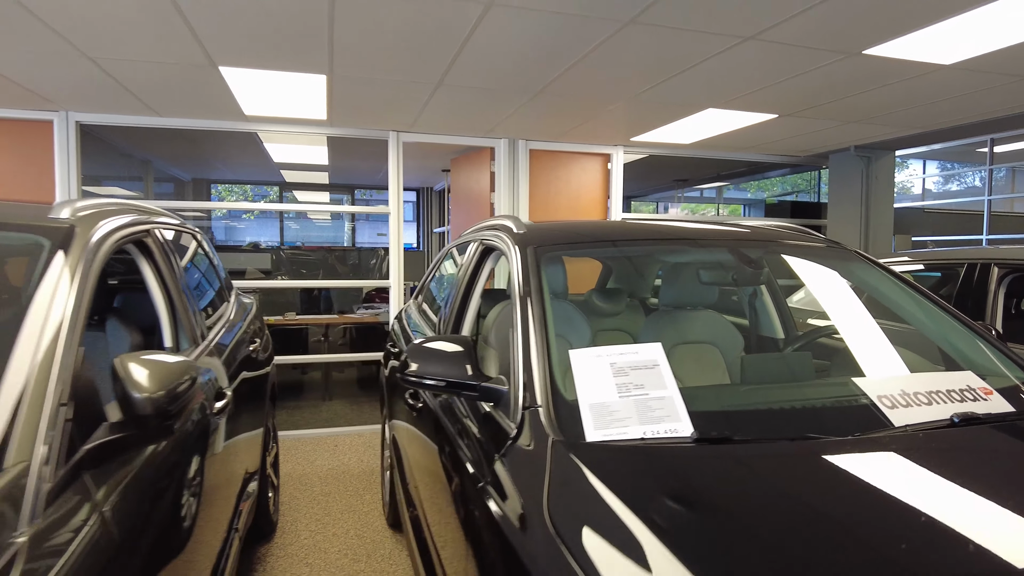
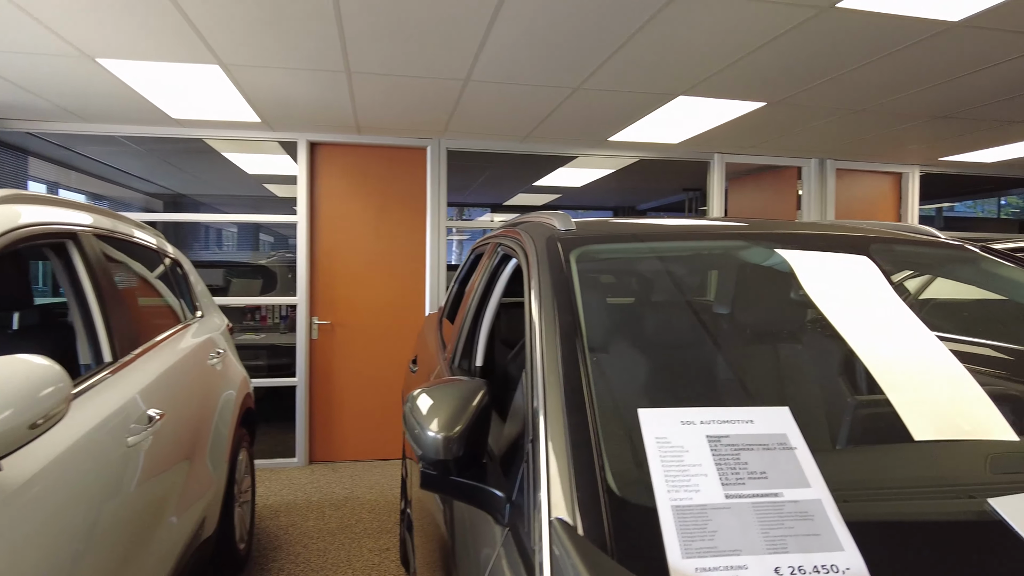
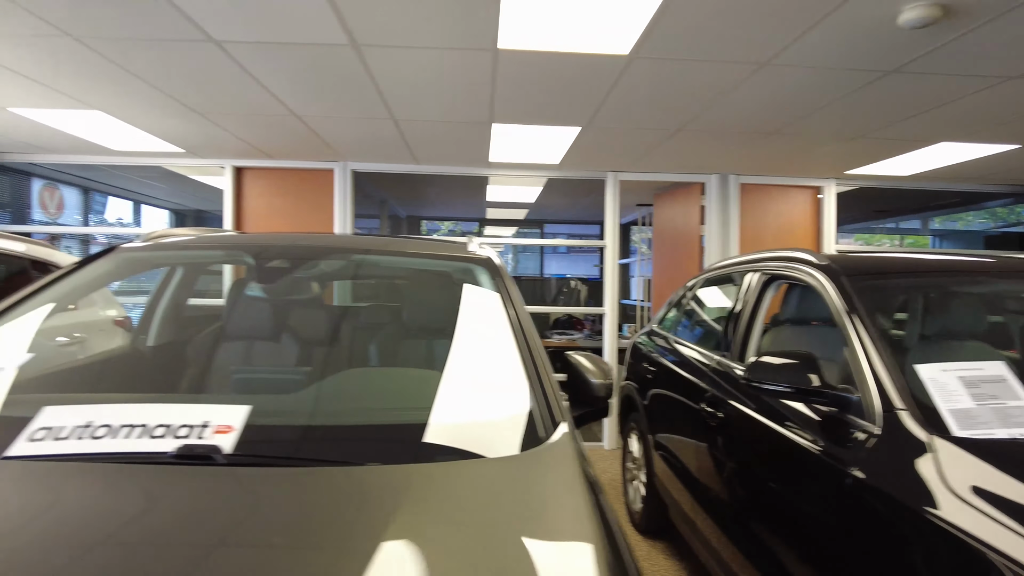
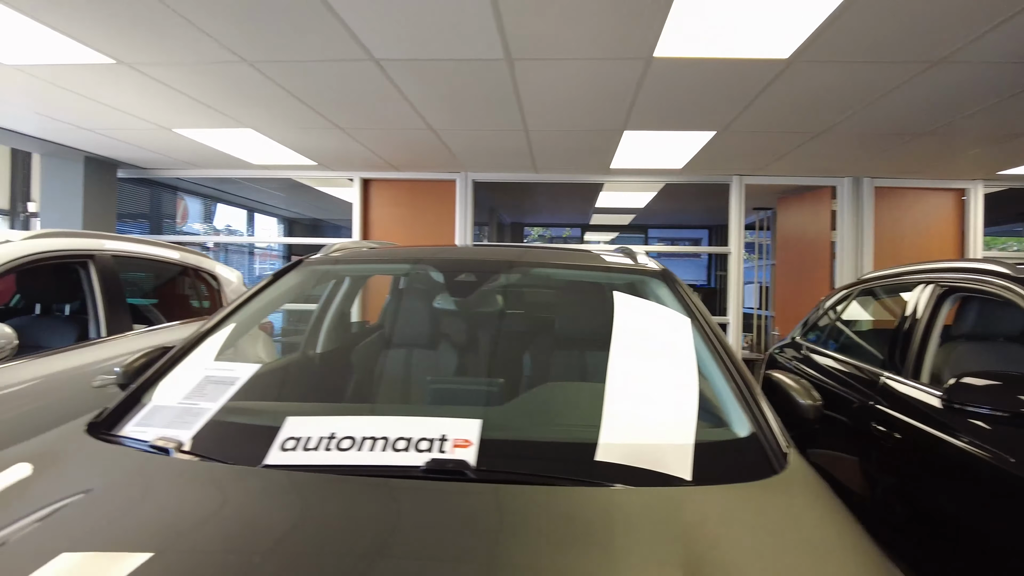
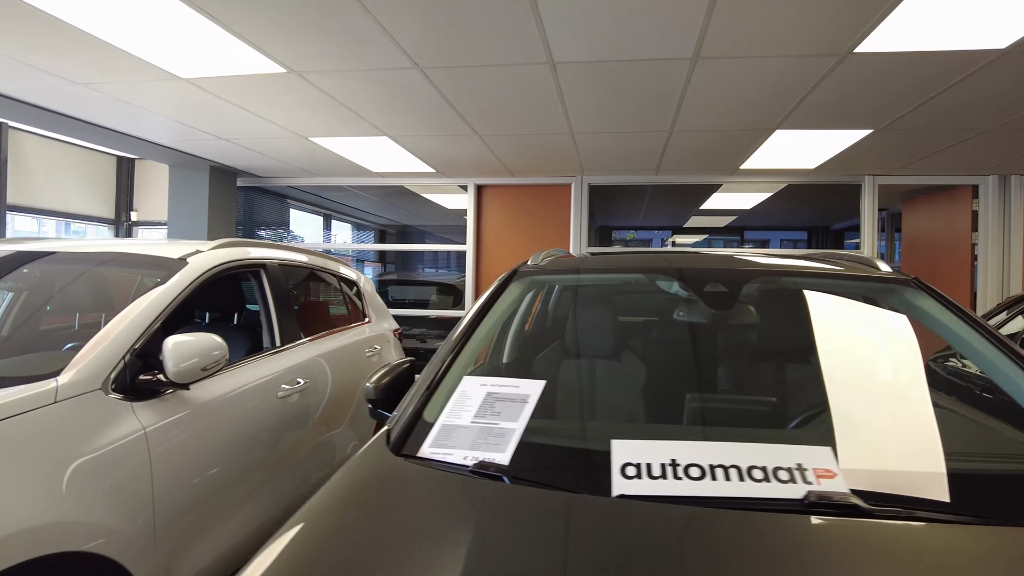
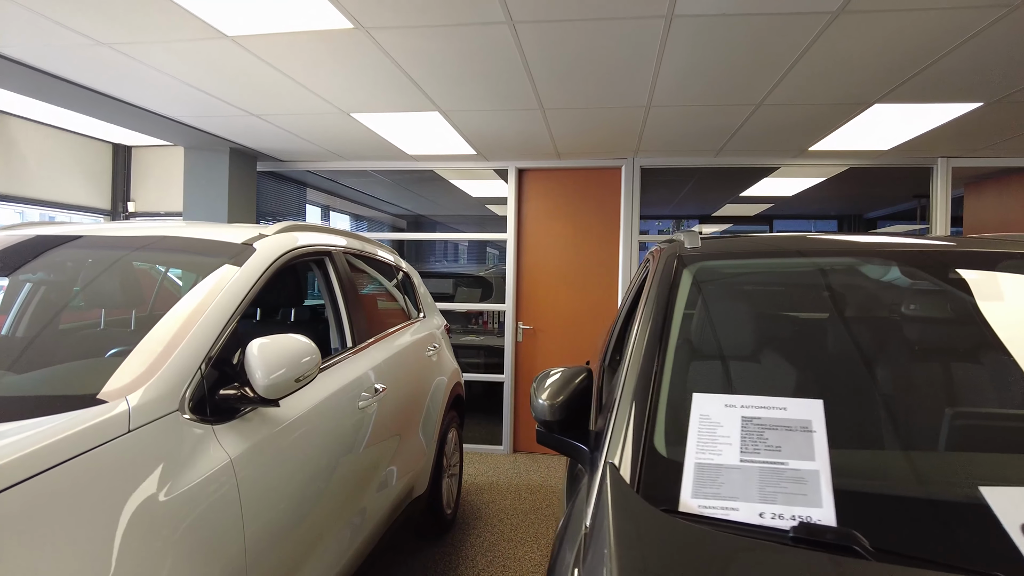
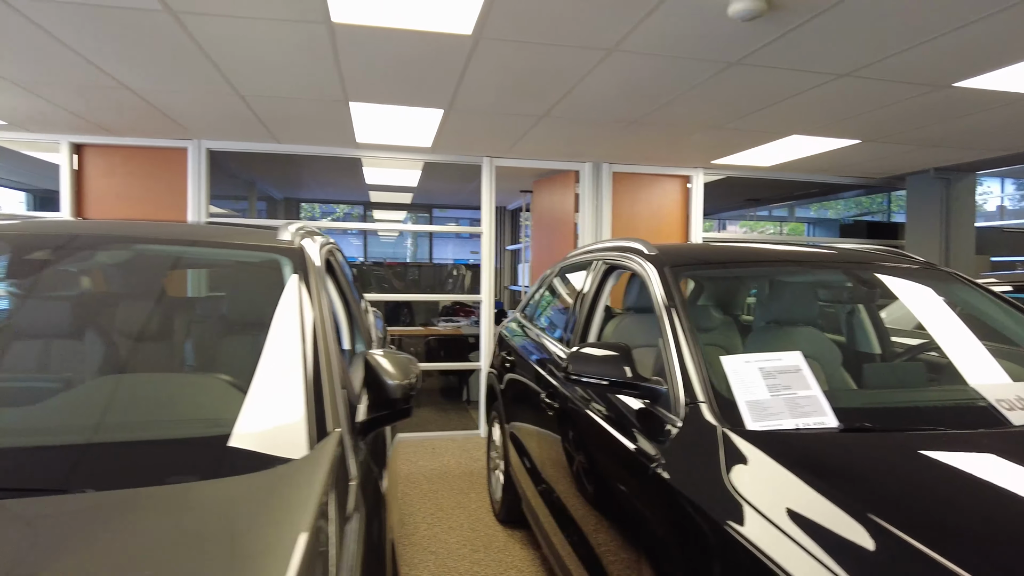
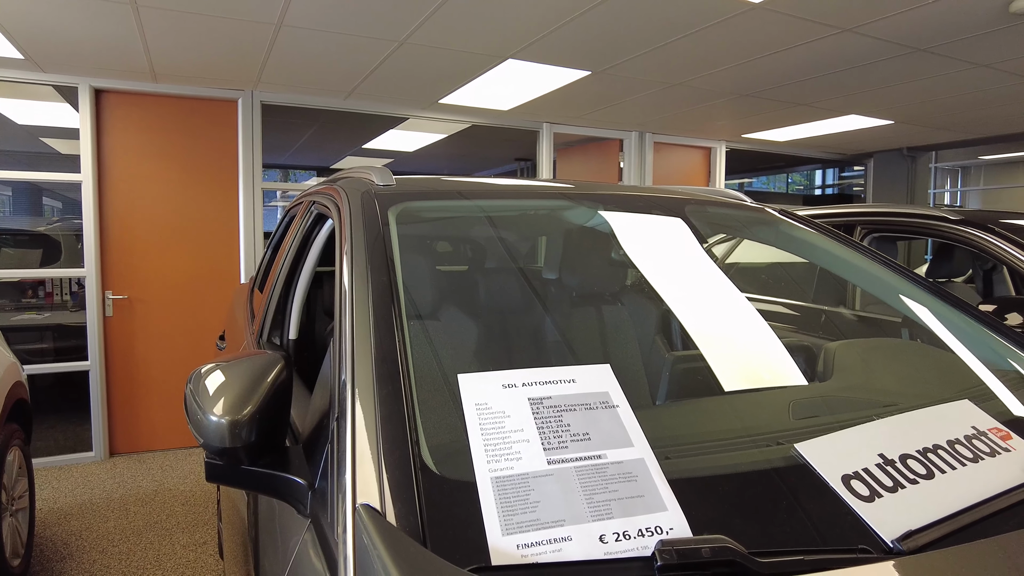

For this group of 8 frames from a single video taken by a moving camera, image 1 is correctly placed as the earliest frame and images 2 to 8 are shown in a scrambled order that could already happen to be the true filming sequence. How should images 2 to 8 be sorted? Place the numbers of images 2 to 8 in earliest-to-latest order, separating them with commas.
7, 3, 4, 5, 6, 2, 8
